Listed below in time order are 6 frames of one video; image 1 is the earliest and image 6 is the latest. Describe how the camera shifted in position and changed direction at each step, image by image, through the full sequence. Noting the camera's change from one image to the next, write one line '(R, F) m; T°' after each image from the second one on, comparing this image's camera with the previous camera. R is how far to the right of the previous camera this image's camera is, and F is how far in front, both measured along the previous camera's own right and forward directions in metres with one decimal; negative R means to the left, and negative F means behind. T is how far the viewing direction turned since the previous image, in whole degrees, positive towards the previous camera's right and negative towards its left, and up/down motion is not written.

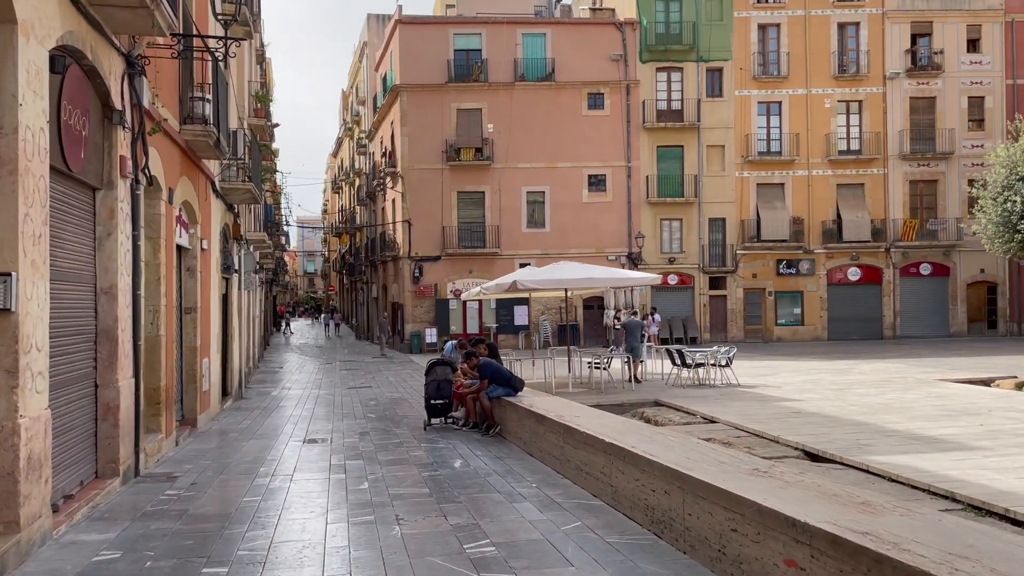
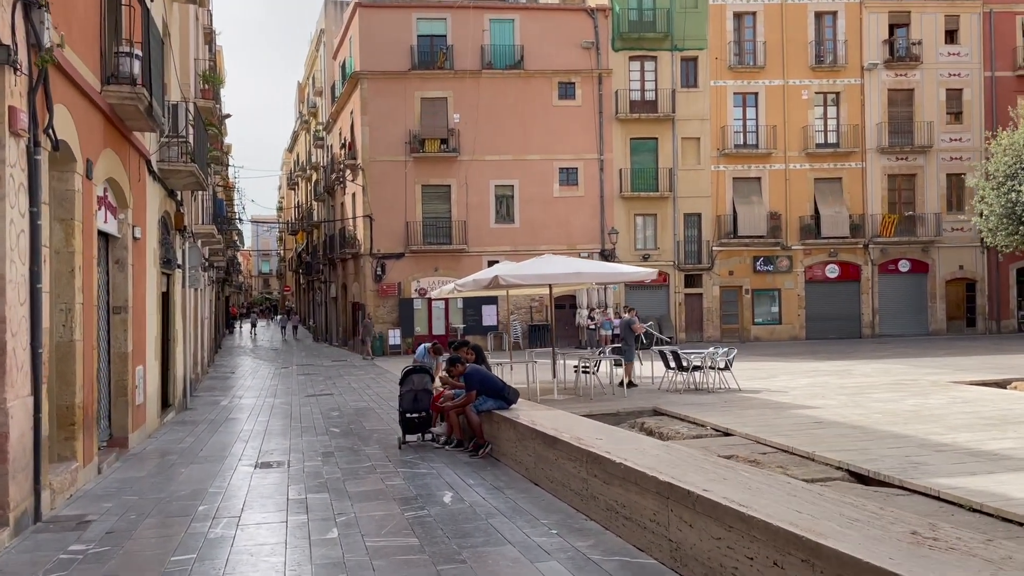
(-0.4, +1.7) m; +3°
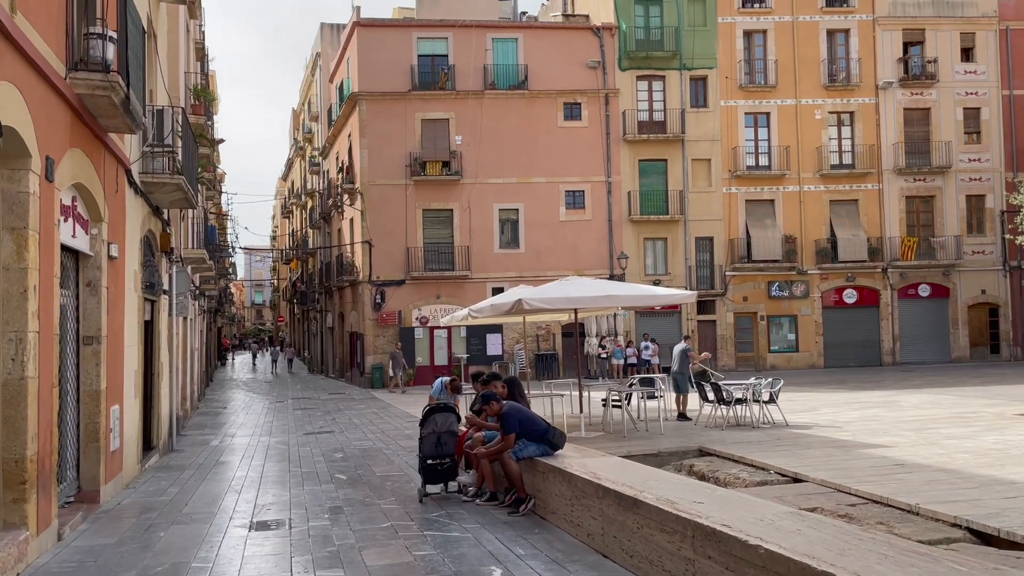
(-0.5, +1.5) m; +1°
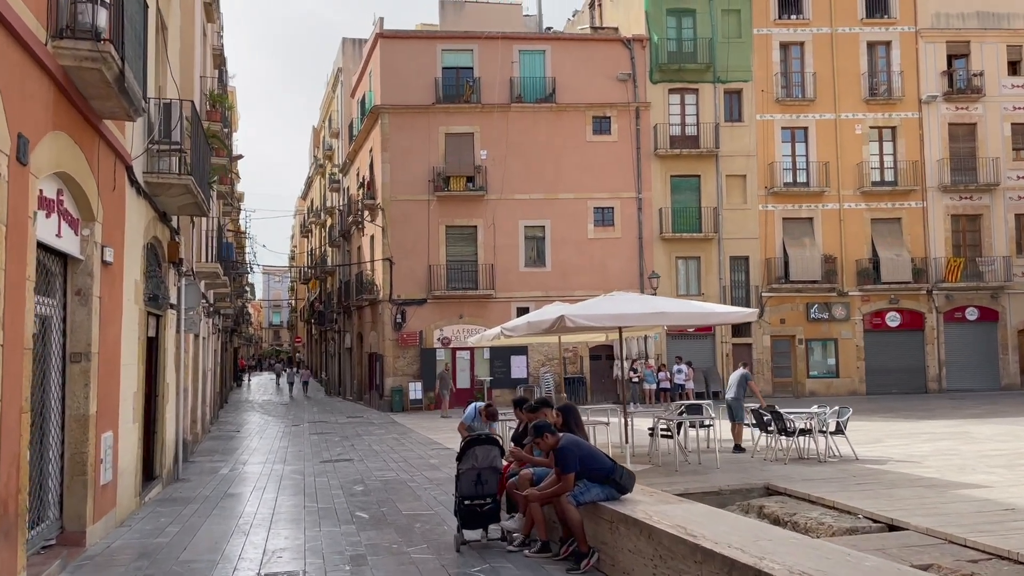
(-0.3, +1.3) m; -1°
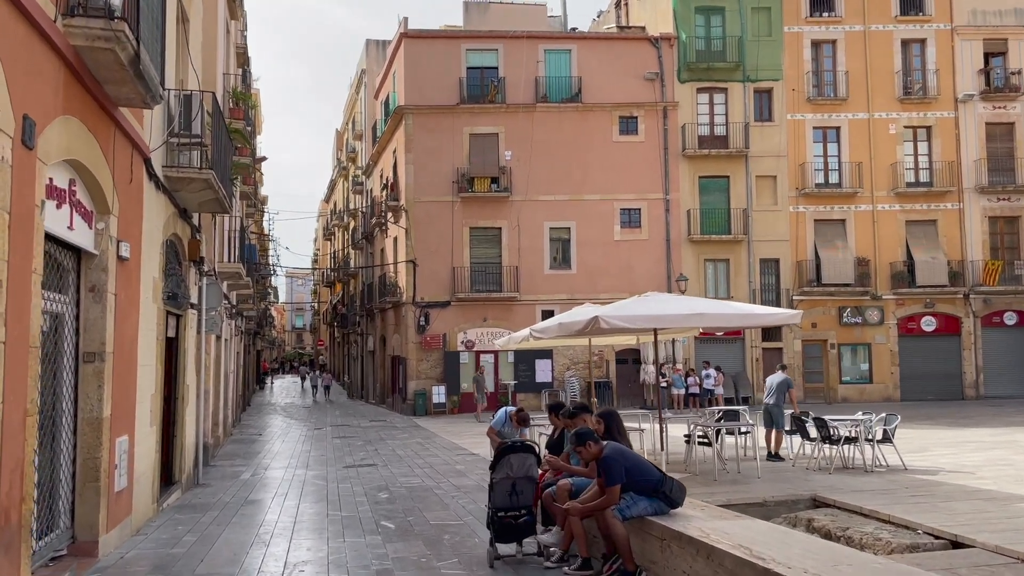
(-0.1, +0.5) m; -1°
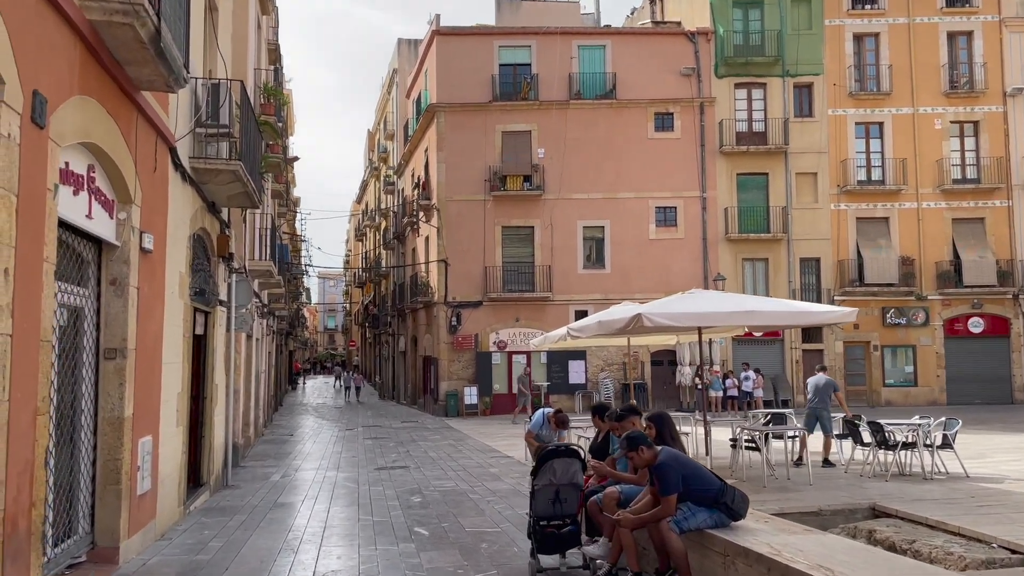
(-0.1, +0.5) m; -2°
